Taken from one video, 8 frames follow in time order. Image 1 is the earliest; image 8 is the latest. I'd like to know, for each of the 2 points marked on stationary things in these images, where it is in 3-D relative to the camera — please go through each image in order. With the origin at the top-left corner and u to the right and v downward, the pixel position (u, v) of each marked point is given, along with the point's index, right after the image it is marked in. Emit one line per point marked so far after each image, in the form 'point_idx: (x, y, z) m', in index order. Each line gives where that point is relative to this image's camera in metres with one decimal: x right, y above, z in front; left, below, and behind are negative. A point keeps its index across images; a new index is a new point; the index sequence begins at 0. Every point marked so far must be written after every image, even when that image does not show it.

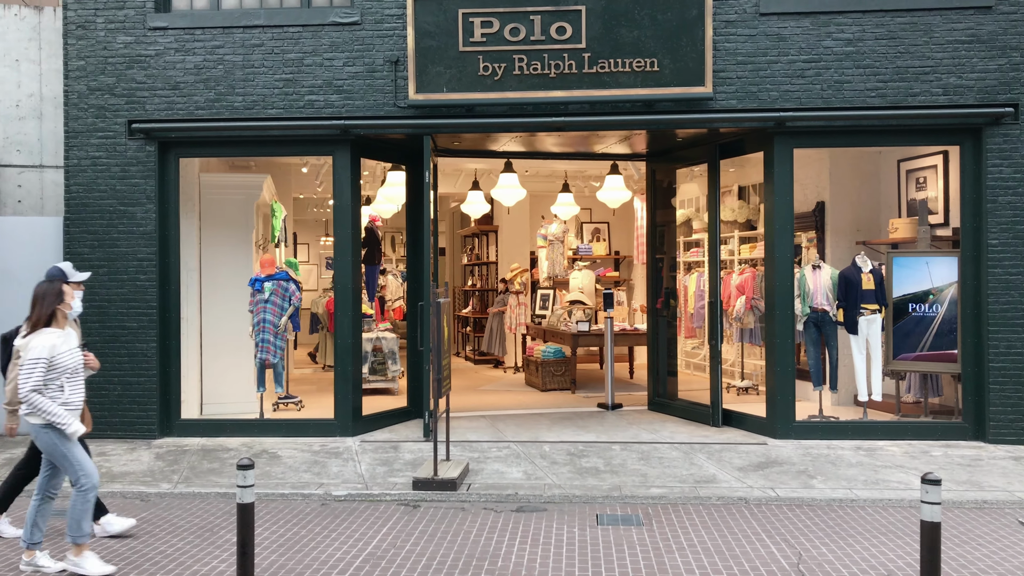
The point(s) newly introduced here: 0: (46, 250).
0: (-4.6, +0.4, +8.9) m
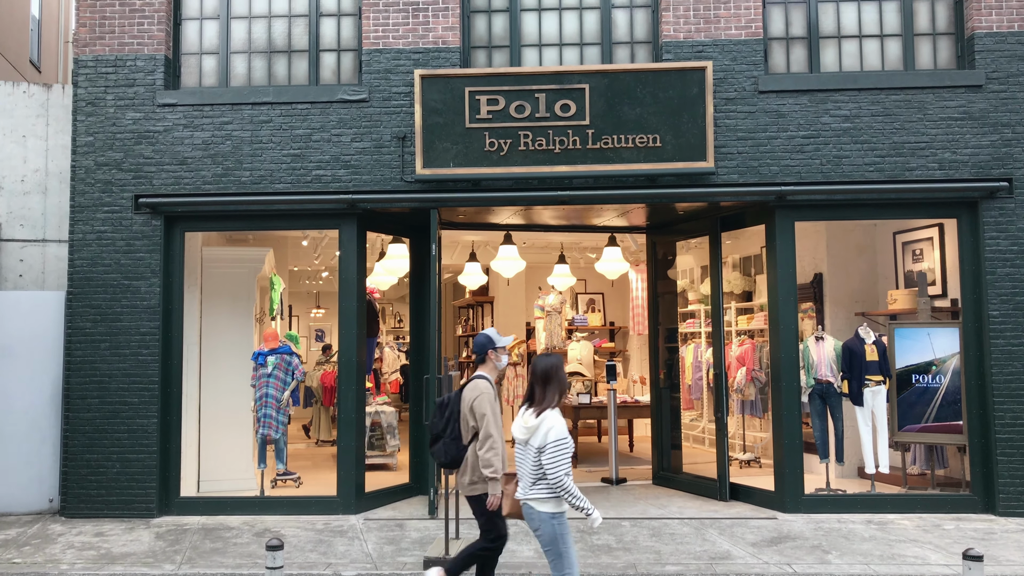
0: (-4.6, -0.4, +8.8) m
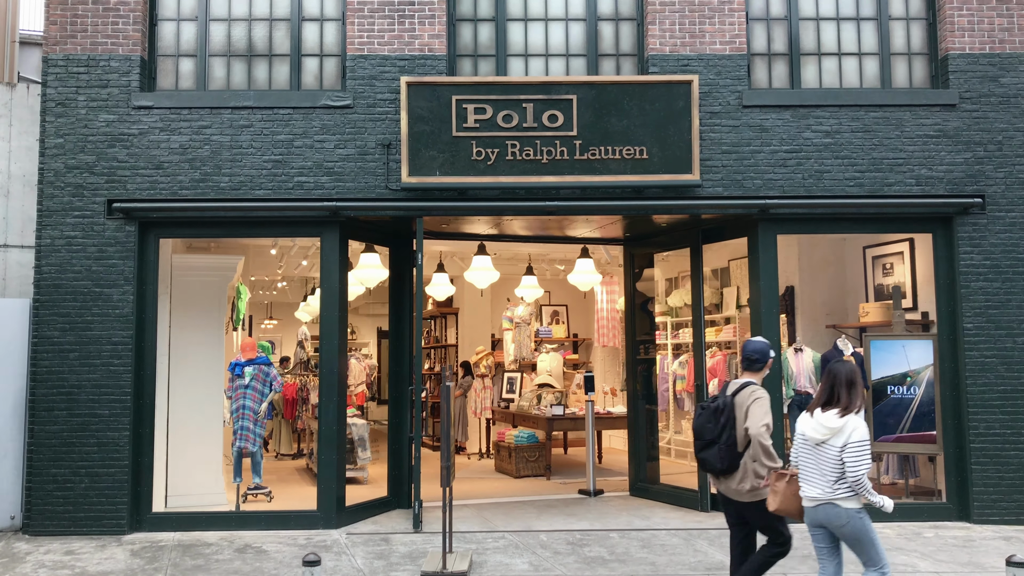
0: (-4.7, -0.4, +8.4) m
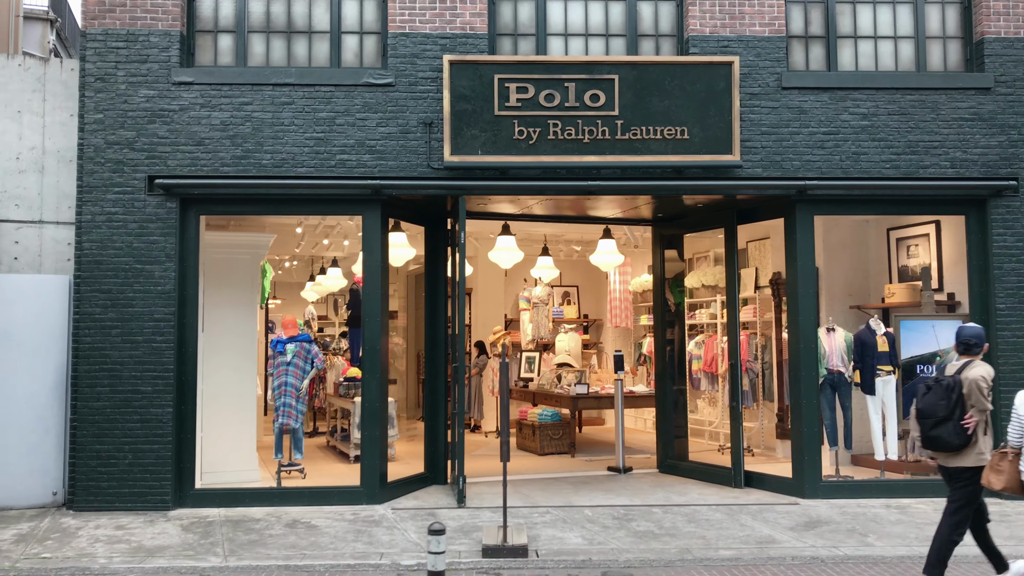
0: (-4.3, -0.2, +8.4) m
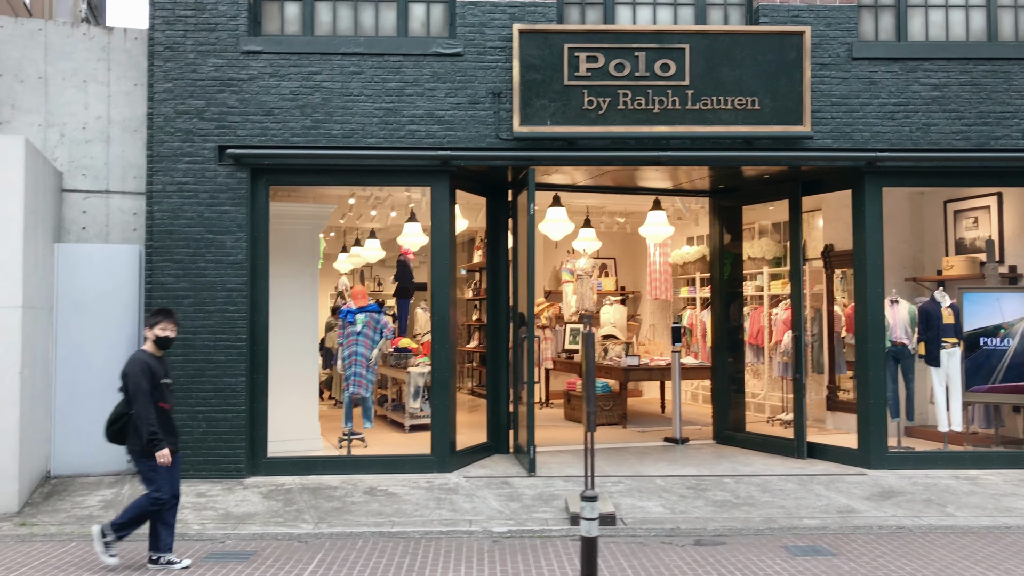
0: (-3.7, +0.1, +8.4) m
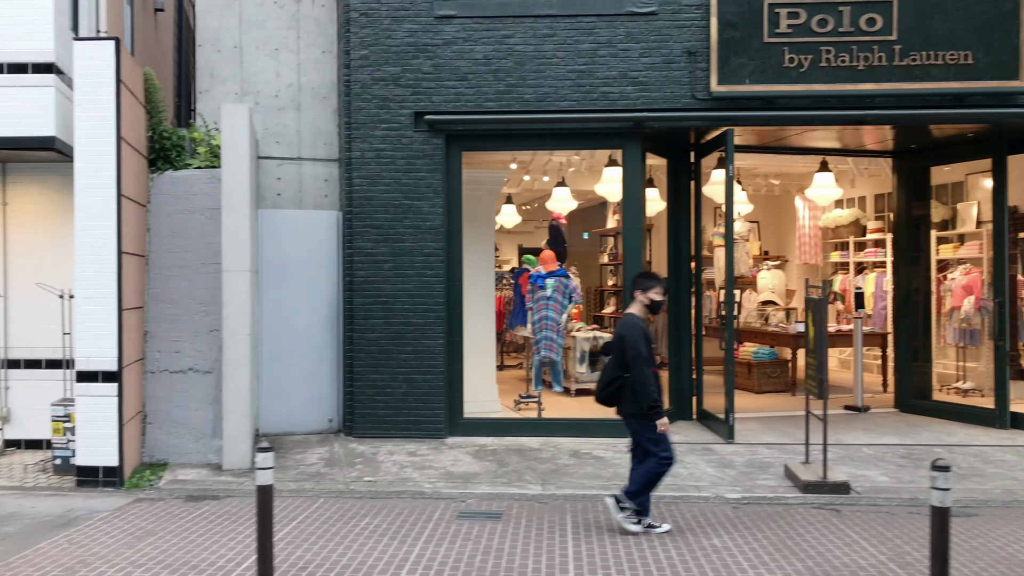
0: (-1.8, +0.4, +8.6) m
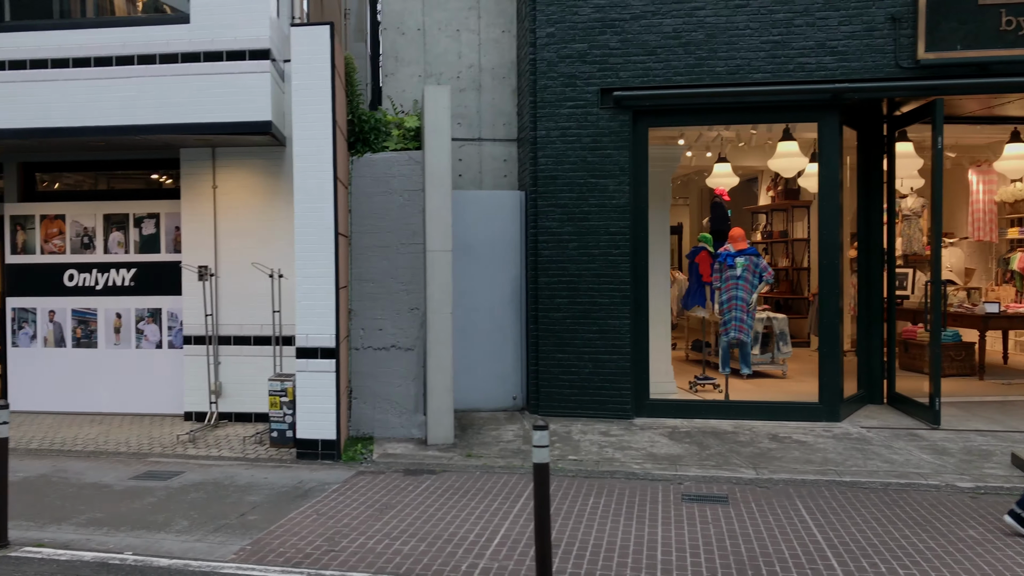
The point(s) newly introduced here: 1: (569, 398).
0: (-0.1, +0.6, +8.6) m
1: (+0.5, -1.0, +8.3) m
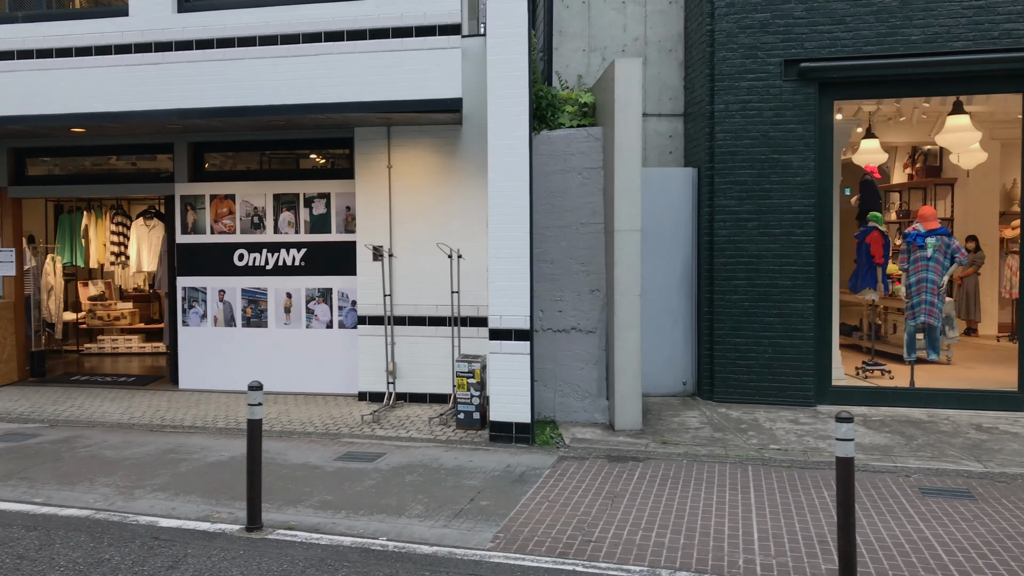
0: (+1.6, +0.8, +8.4) m
1: (+2.1, -0.9, +8.0) m
